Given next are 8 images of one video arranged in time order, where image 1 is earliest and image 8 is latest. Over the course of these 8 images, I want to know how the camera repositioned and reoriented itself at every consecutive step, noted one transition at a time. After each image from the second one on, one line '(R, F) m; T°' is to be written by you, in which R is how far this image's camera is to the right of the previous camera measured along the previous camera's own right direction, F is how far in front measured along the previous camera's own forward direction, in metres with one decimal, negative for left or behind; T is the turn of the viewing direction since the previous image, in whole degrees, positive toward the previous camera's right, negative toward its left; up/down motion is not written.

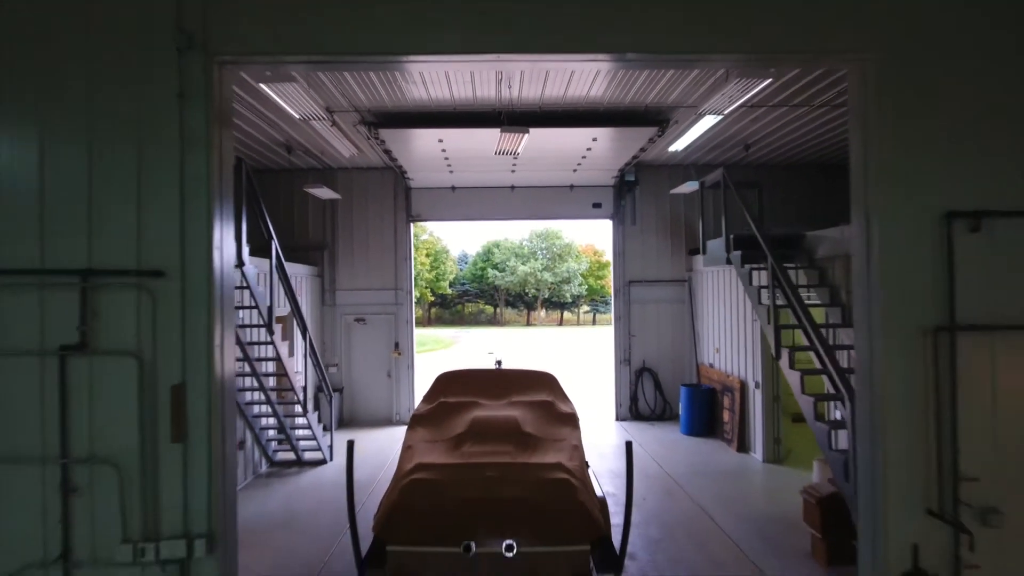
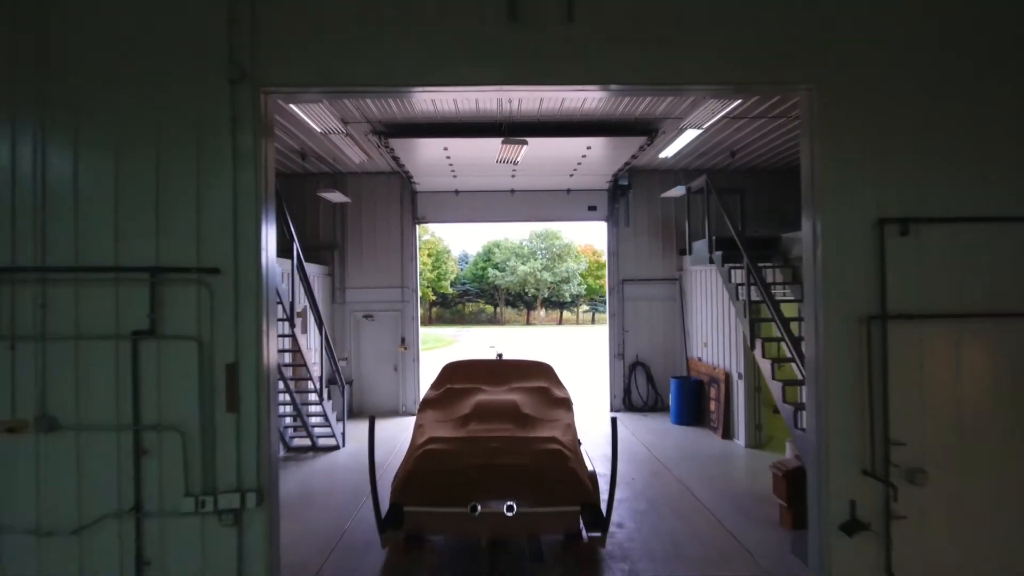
(0.0, -0.4) m; 0°
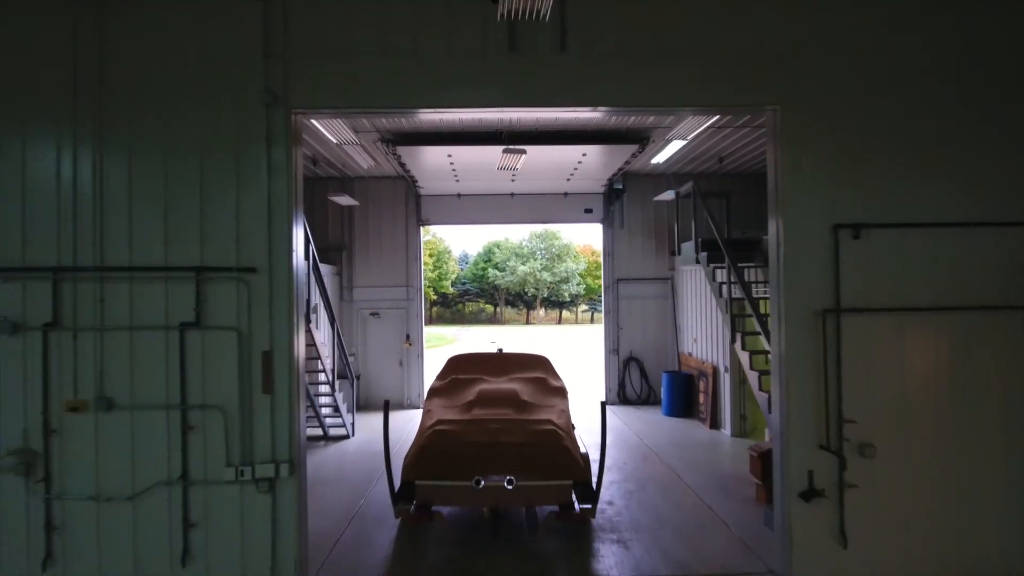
(0.0, -0.4) m; 0°
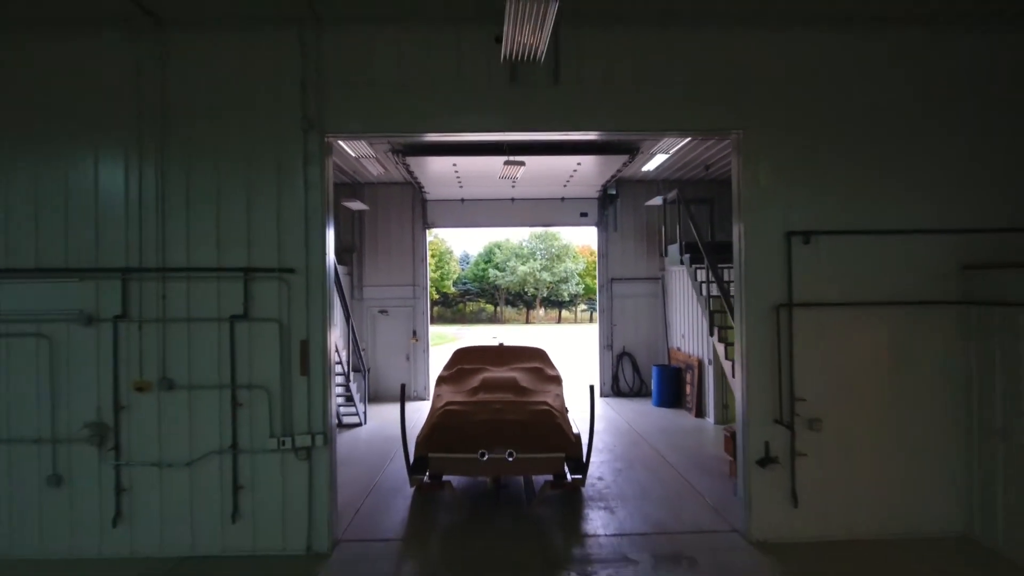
(0.0, -0.5) m; 0°
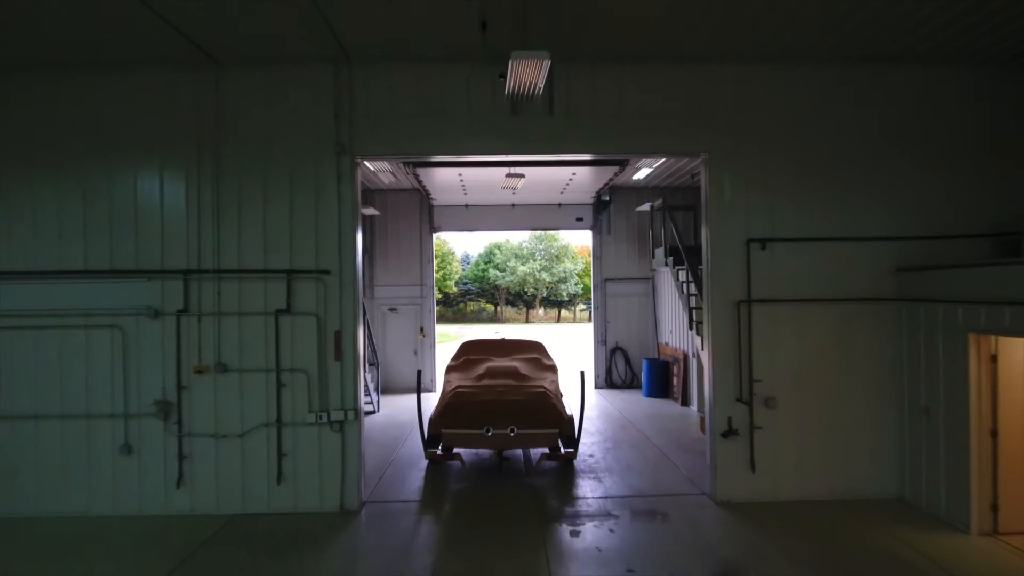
(0.0, -0.6) m; 0°
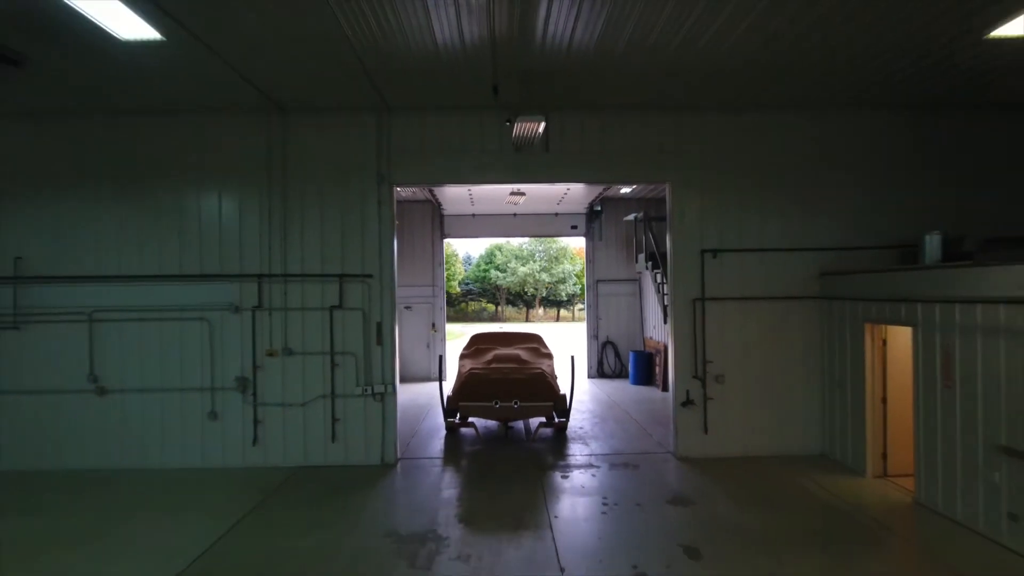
(0.0, -1.1) m; 0°
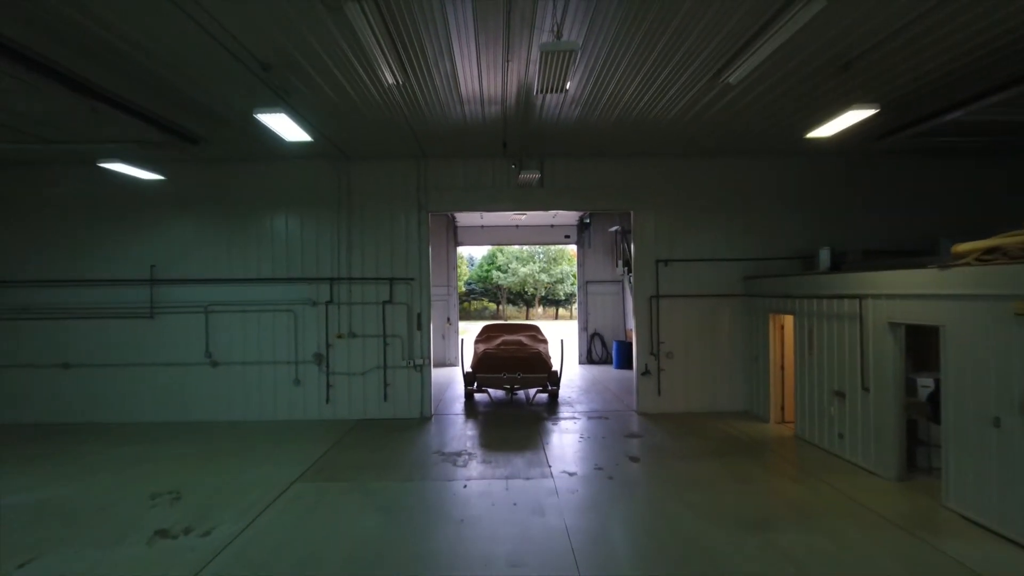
(-0.1, -1.9) m; 0°
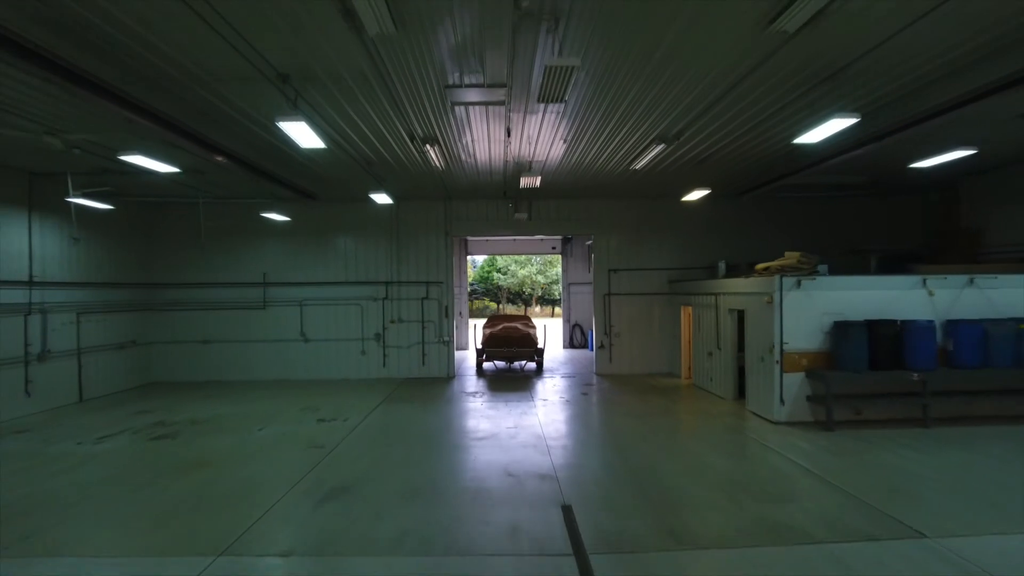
(0.0, -3.4) m; 0°
